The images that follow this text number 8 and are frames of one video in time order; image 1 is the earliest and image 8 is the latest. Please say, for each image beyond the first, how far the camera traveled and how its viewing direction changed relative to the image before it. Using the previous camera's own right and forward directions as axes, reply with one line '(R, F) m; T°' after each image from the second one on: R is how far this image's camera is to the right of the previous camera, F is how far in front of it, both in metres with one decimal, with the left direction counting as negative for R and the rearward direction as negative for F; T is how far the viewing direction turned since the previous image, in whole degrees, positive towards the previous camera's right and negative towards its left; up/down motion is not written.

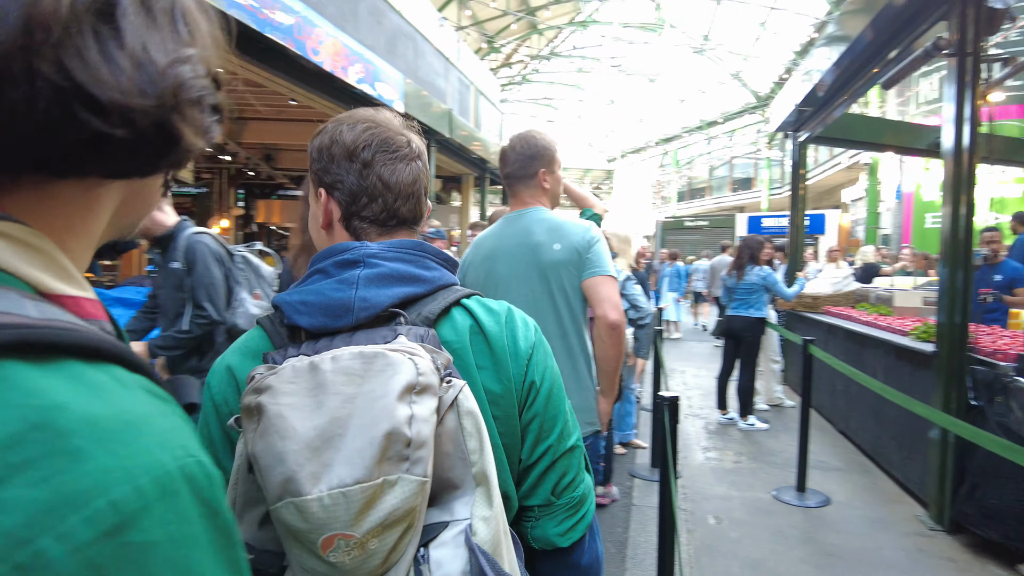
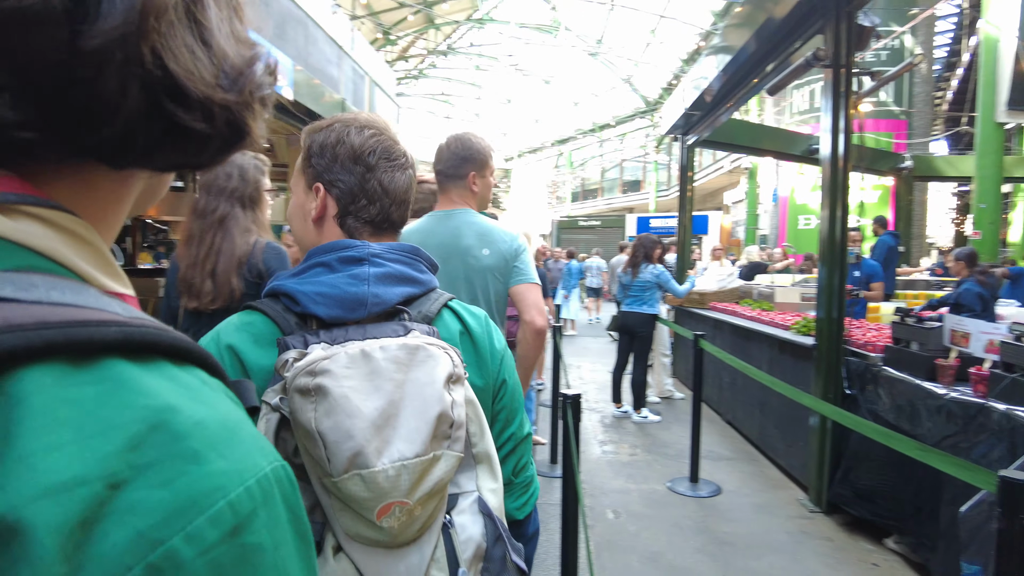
(0.0, +0.1) m; +9°
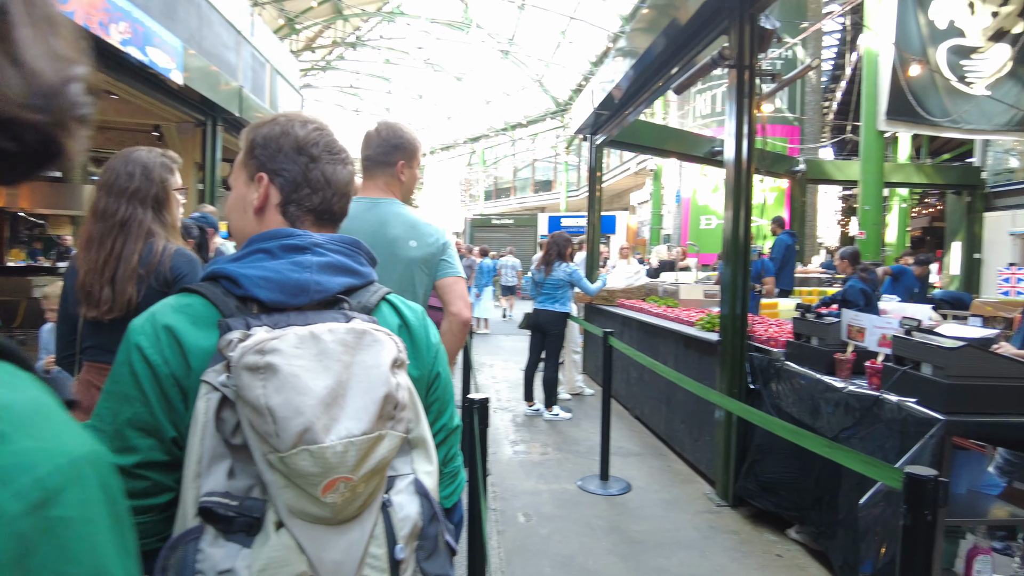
(0.0, +0.1) m; +8°
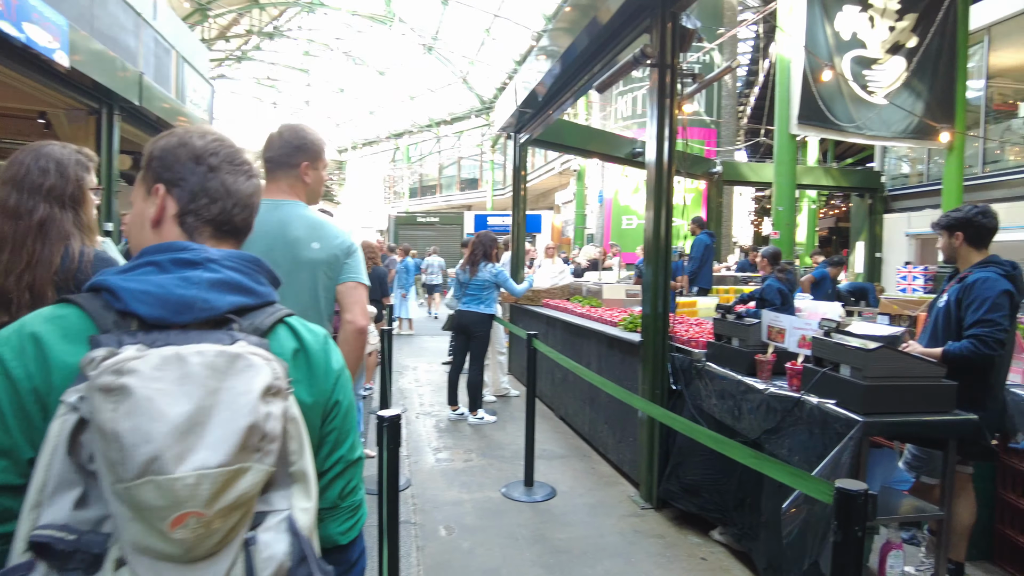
(0.0, +0.1) m; +6°
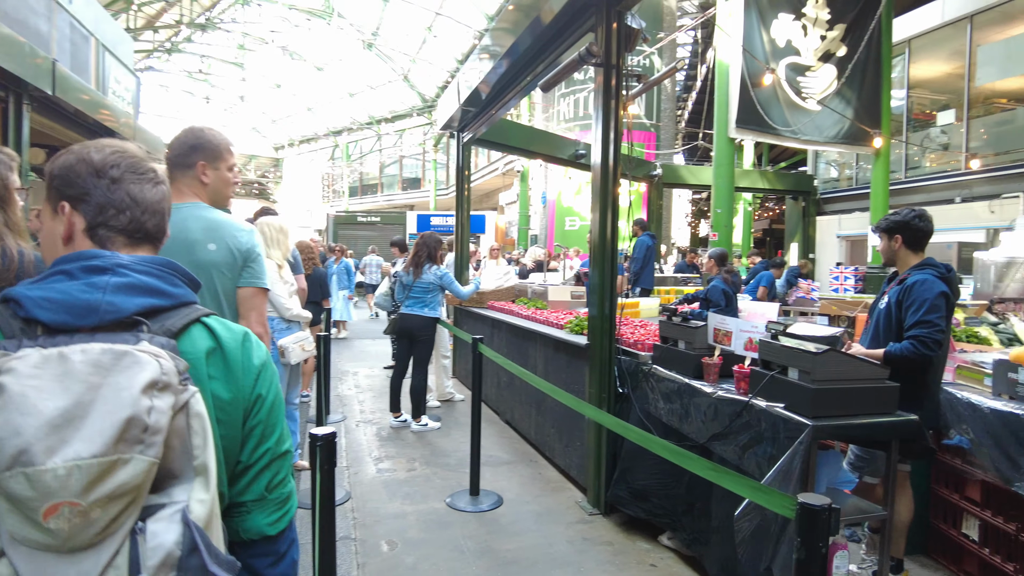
(0.0, +0.1) m; +5°
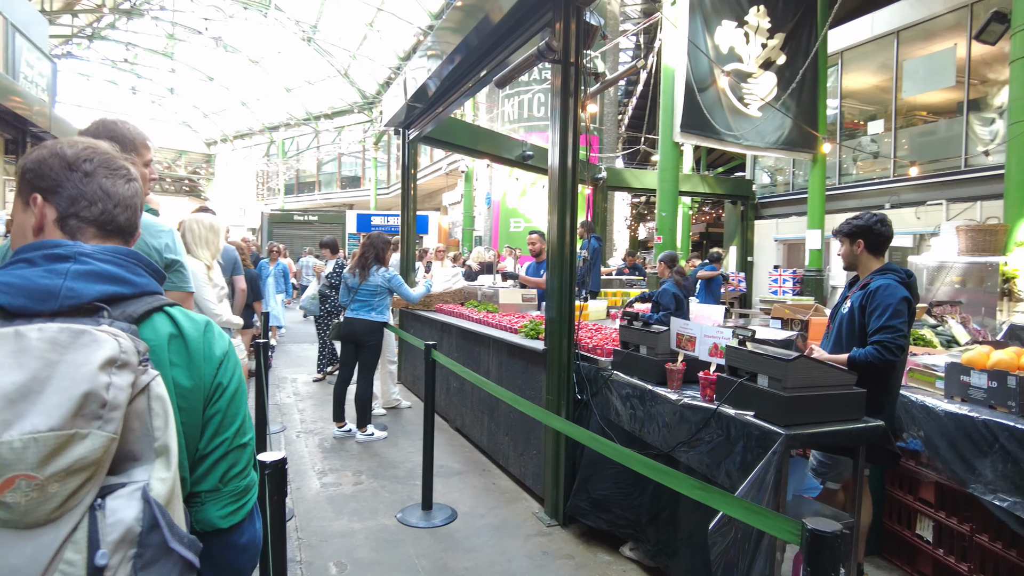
(-0.1, +0.2) m; +5°
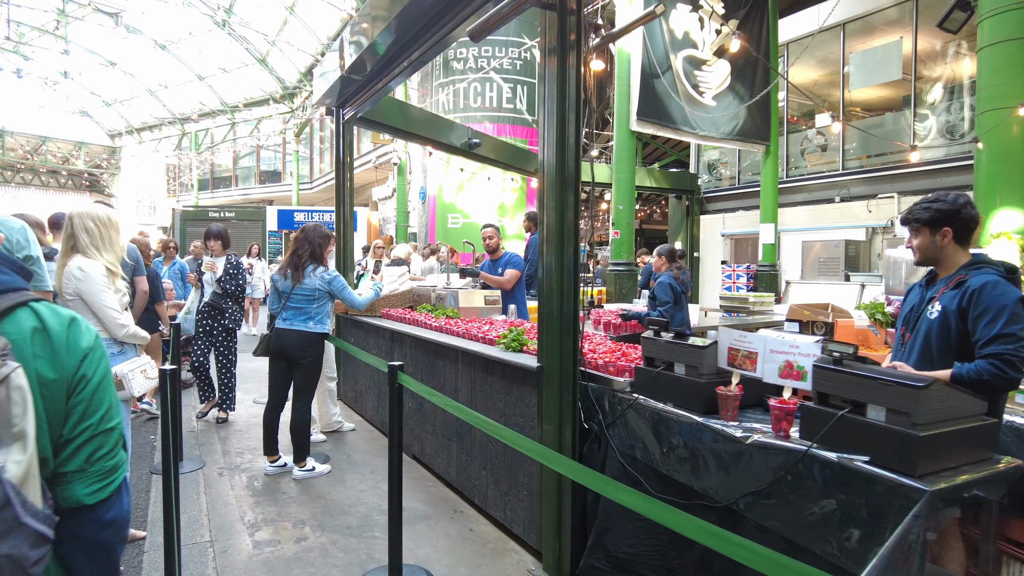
(-0.3, +0.7) m; +6°
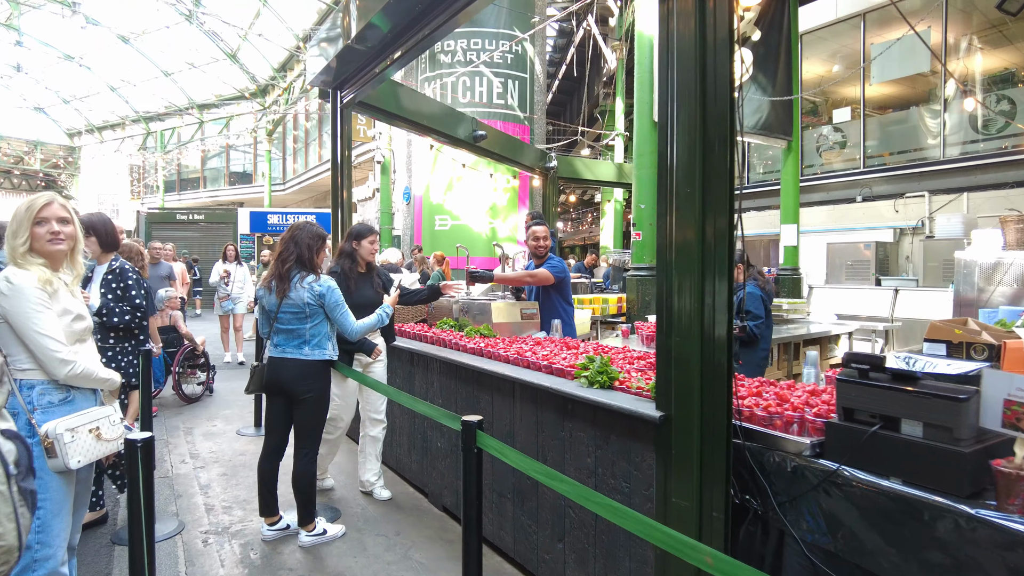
(-0.4, +0.8) m; +2°
